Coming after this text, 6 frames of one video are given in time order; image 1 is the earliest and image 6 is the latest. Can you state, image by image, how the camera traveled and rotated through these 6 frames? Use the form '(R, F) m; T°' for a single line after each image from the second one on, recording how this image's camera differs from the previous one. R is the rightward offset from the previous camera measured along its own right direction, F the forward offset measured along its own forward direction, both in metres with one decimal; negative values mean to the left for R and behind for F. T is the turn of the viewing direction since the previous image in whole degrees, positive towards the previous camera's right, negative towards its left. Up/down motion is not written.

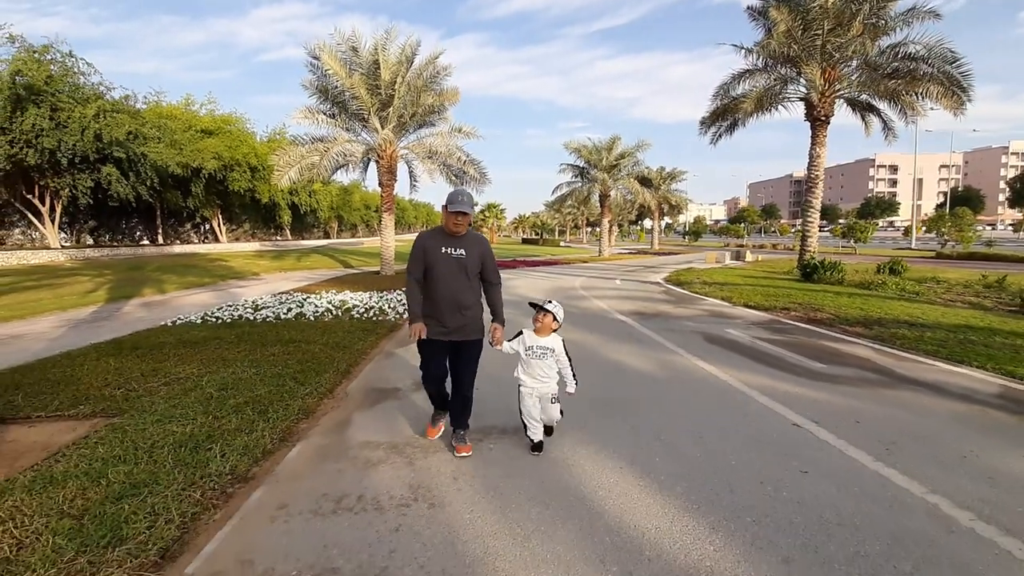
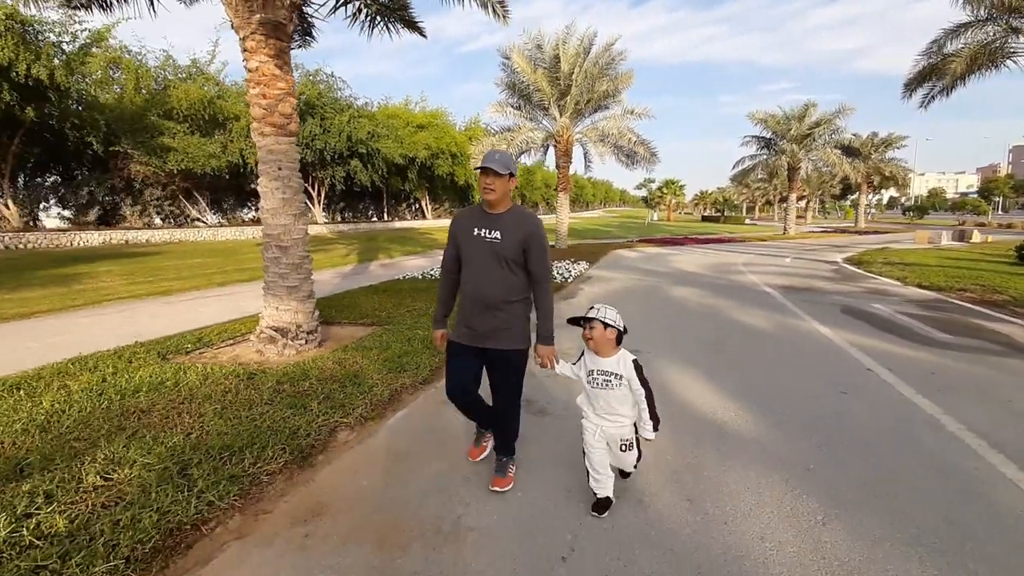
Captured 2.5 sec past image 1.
(+0.7, -1.8) m; -20°
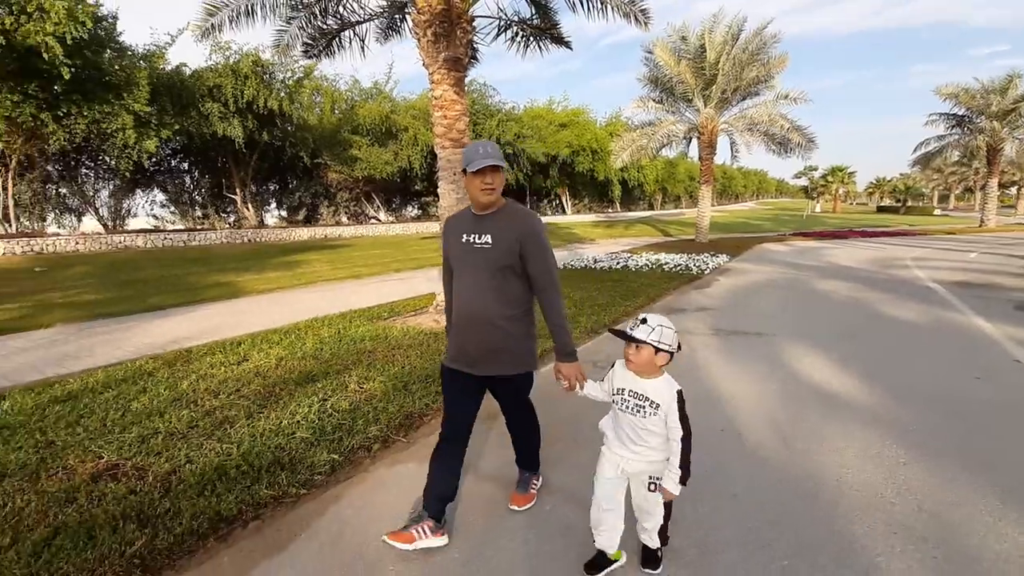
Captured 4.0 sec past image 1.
(+0.1, -1.0) m; -15°
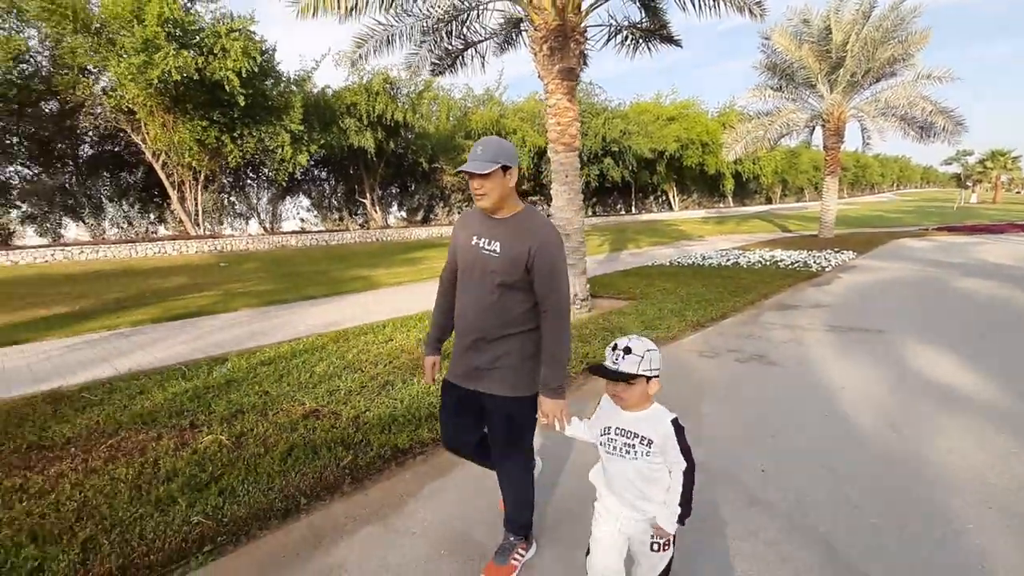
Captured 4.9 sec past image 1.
(-0.1, -0.6) m; -12°
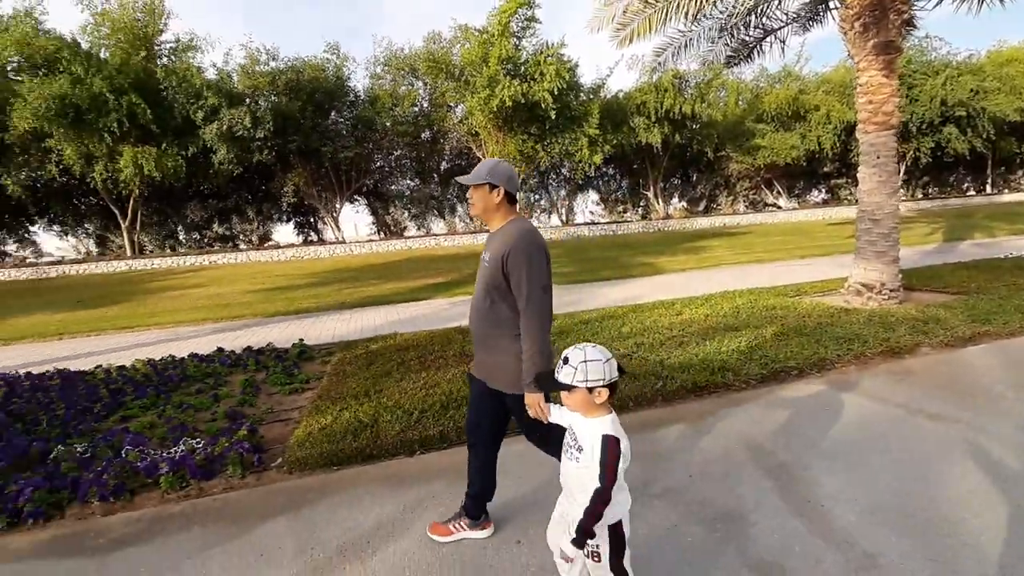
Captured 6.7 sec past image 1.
(0.0, -1.4) m; -30°
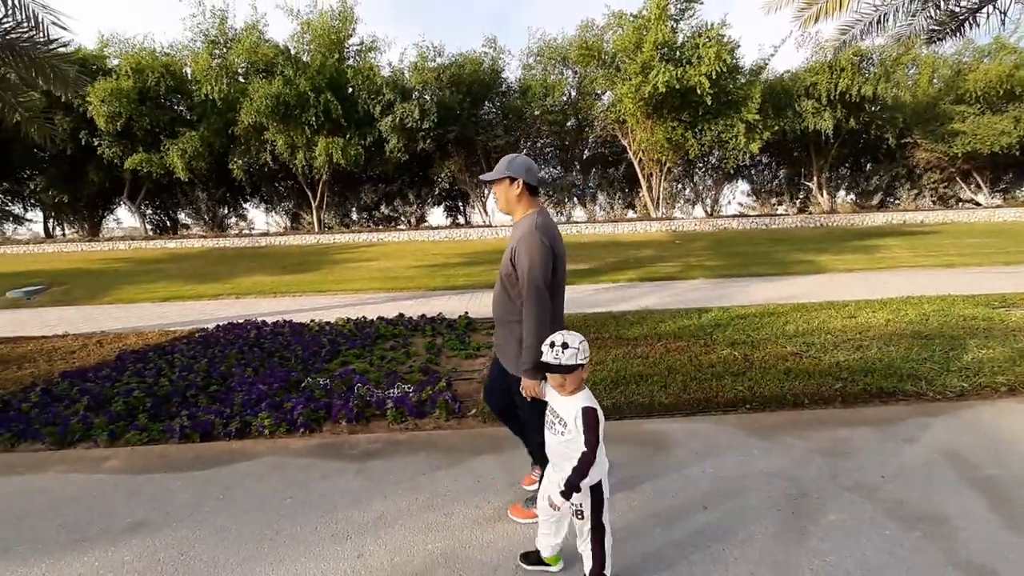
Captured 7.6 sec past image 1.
(-0.5, -0.5) m; -14°
